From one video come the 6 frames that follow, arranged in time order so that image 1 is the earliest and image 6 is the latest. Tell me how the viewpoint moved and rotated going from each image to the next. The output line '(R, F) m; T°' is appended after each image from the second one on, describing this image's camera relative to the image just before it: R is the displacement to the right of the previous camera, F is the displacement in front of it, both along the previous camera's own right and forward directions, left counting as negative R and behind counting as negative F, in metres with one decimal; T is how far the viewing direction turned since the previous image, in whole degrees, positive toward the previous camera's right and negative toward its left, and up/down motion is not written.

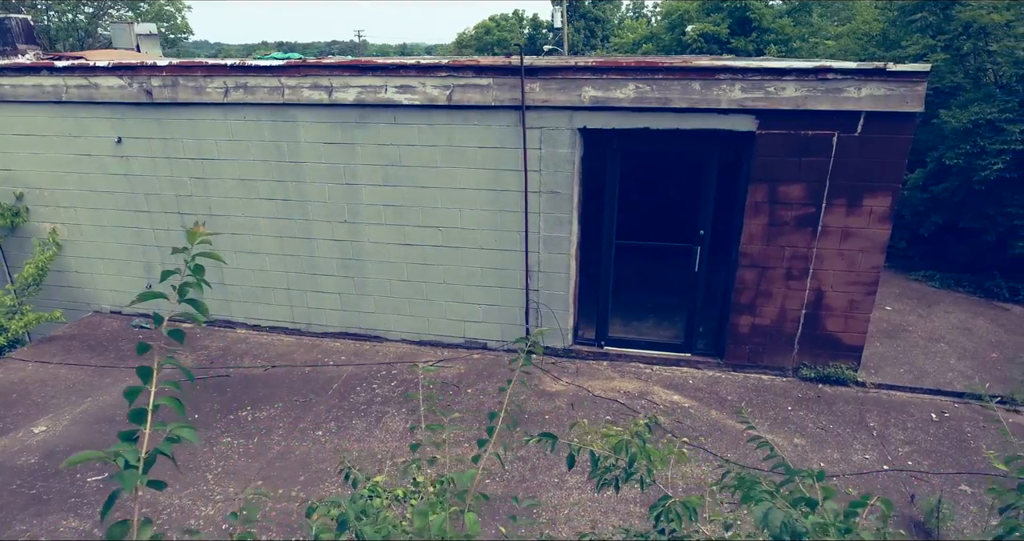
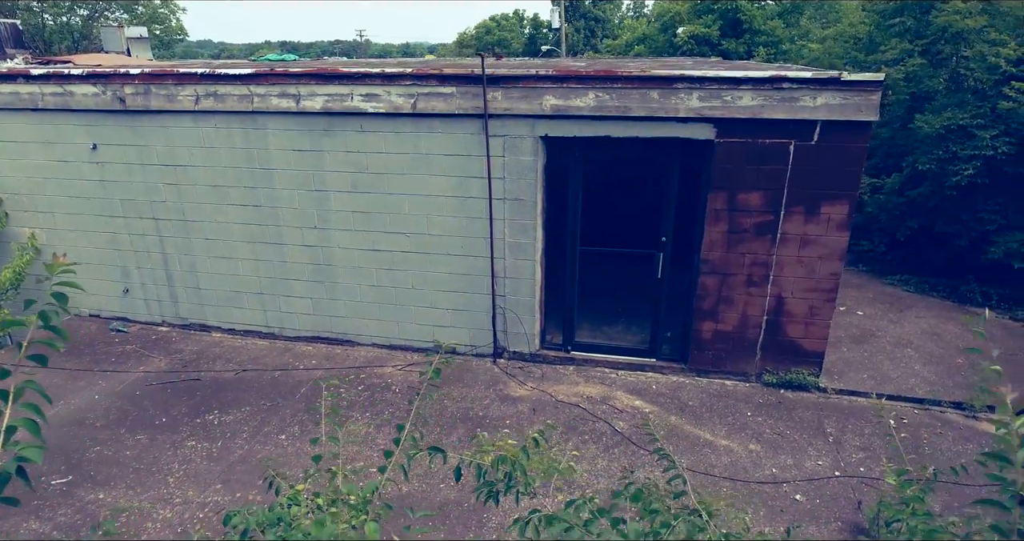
(+0.4, -0.1) m; 0°
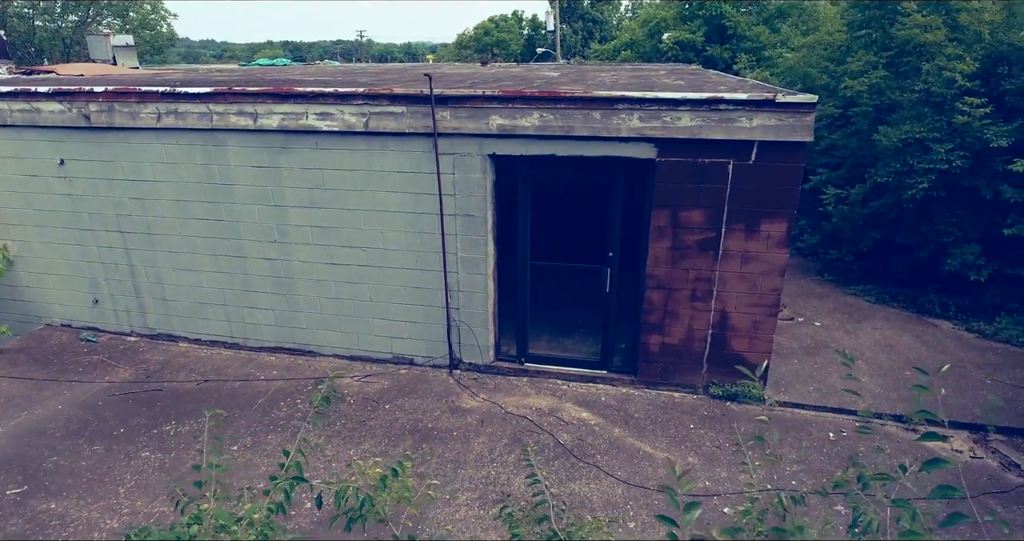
(+0.5, -0.1) m; 0°
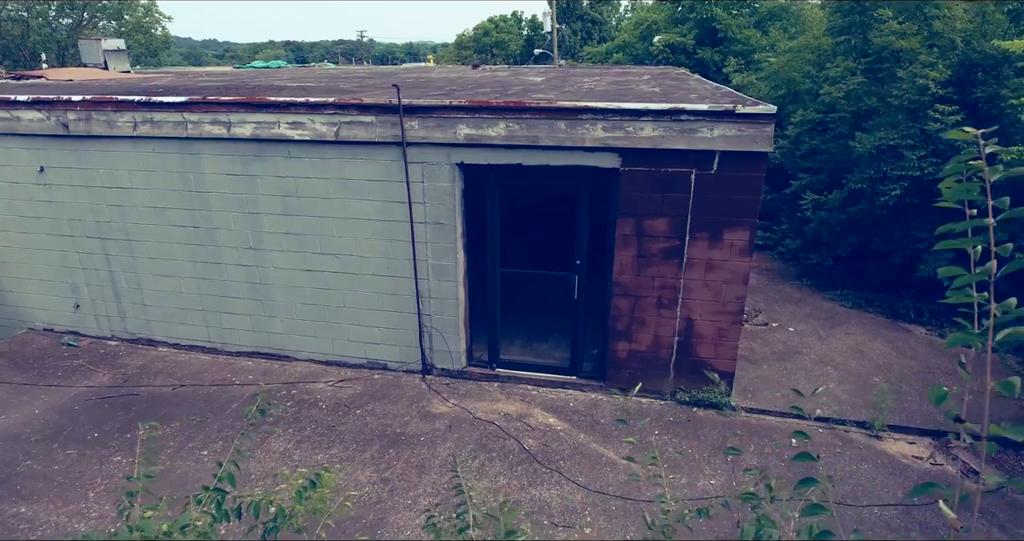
(+0.3, -0.1) m; 0°
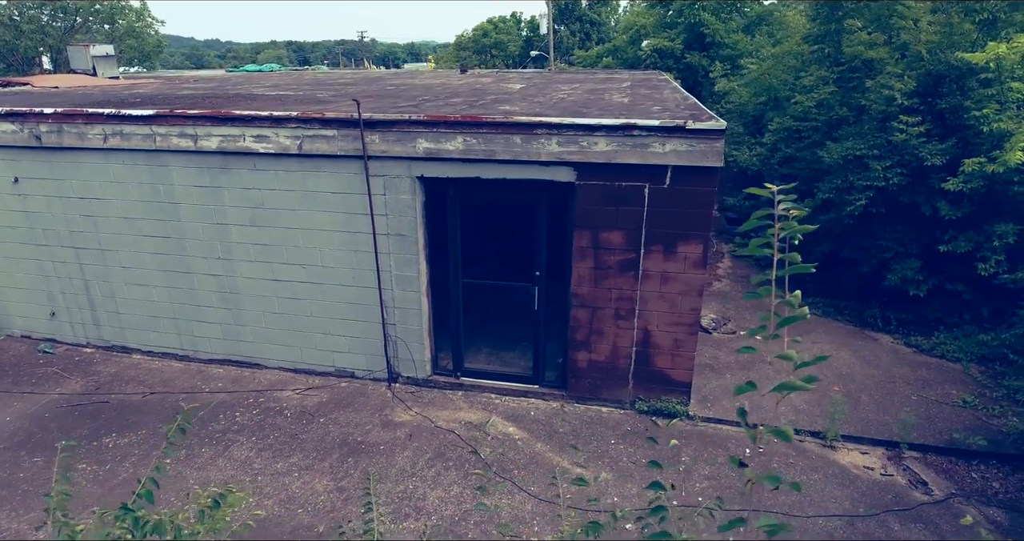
(+0.4, -0.1) m; 0°
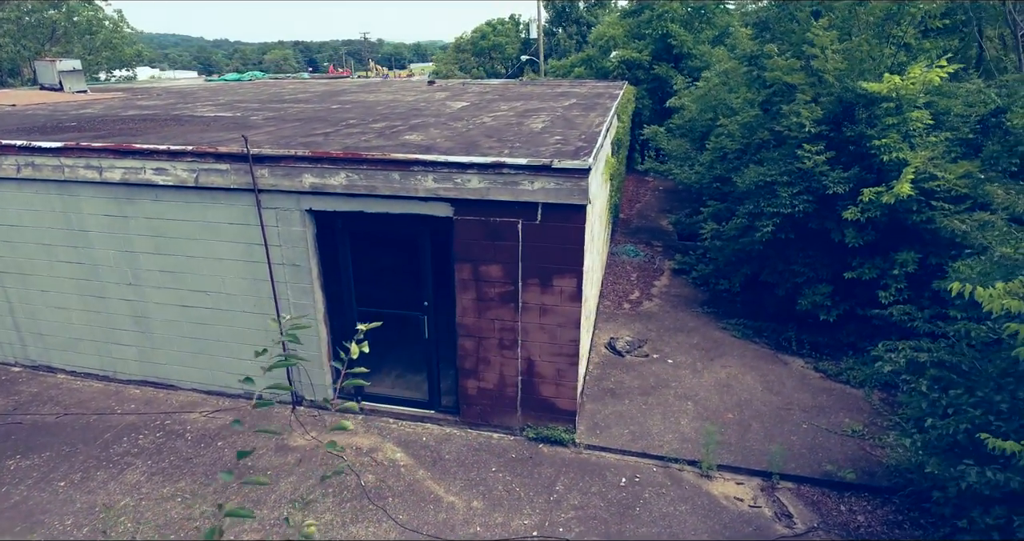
(+1.2, -0.1) m; -1°
